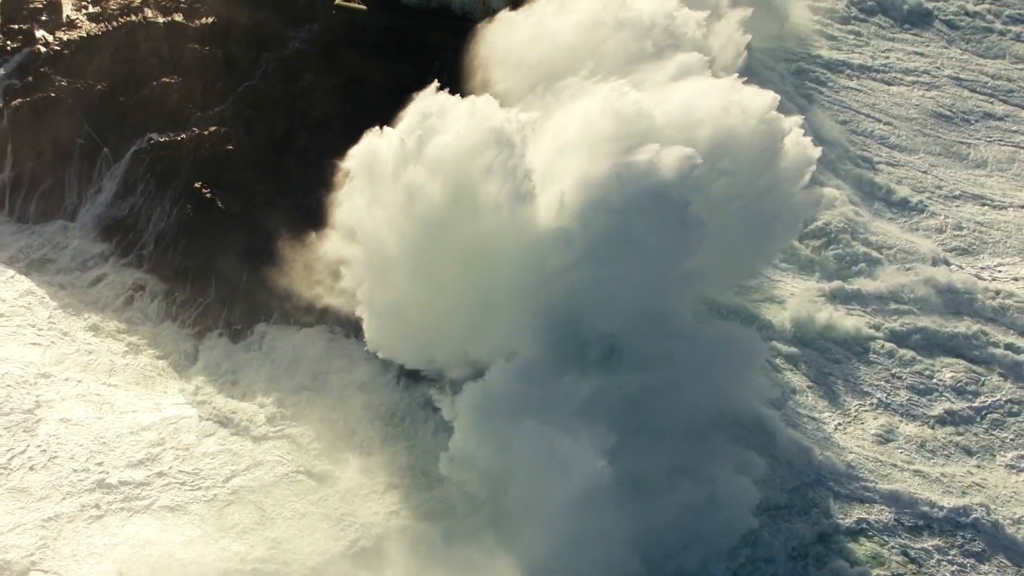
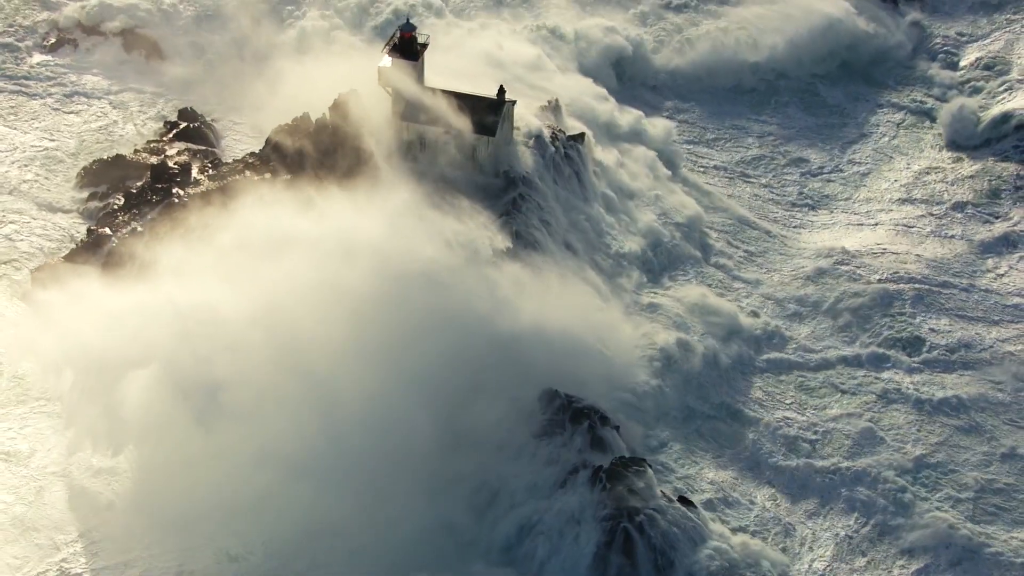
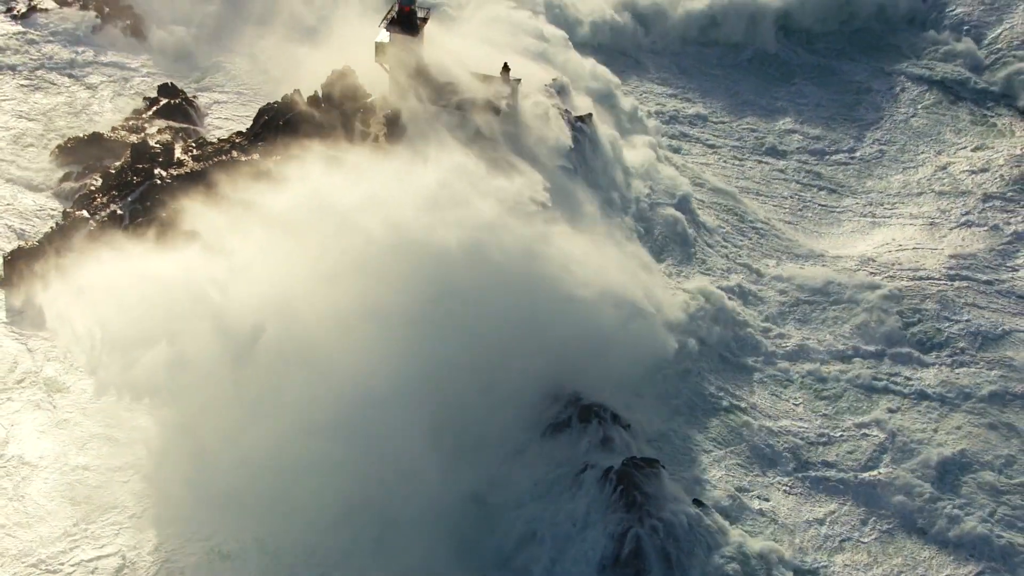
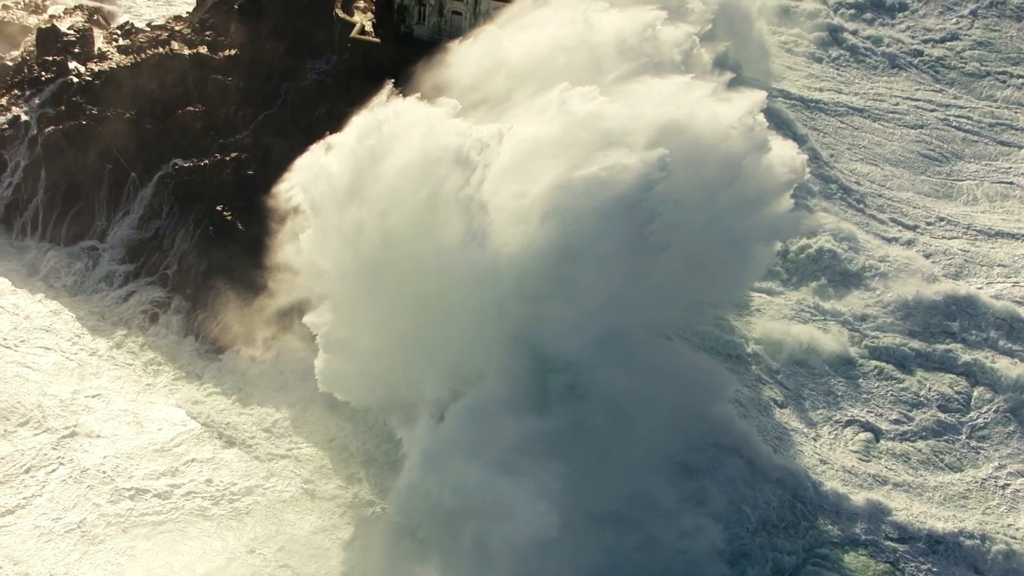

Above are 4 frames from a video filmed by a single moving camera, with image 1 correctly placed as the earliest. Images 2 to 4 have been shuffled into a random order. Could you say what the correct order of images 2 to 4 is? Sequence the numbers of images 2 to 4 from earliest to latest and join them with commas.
4, 3, 2
